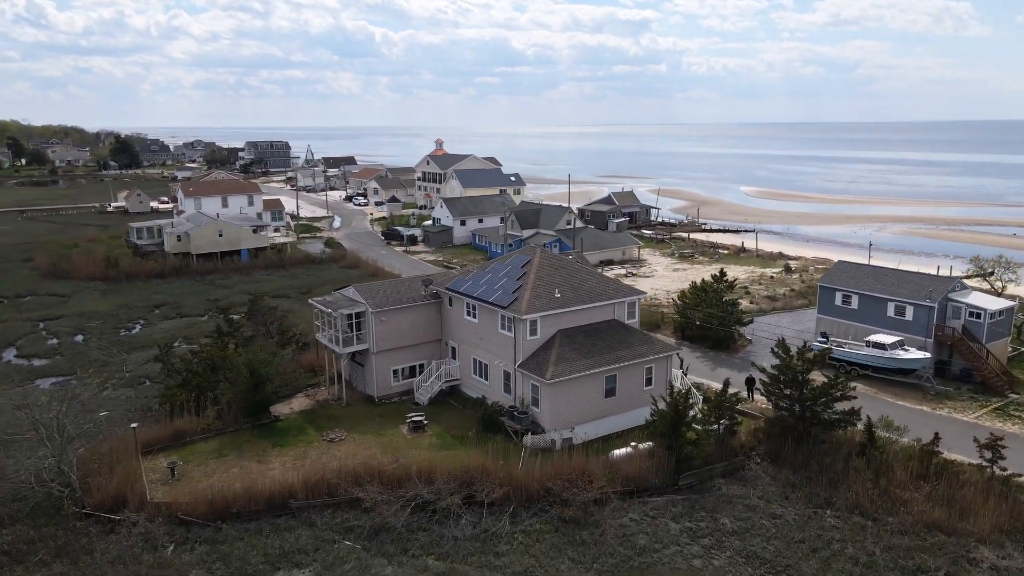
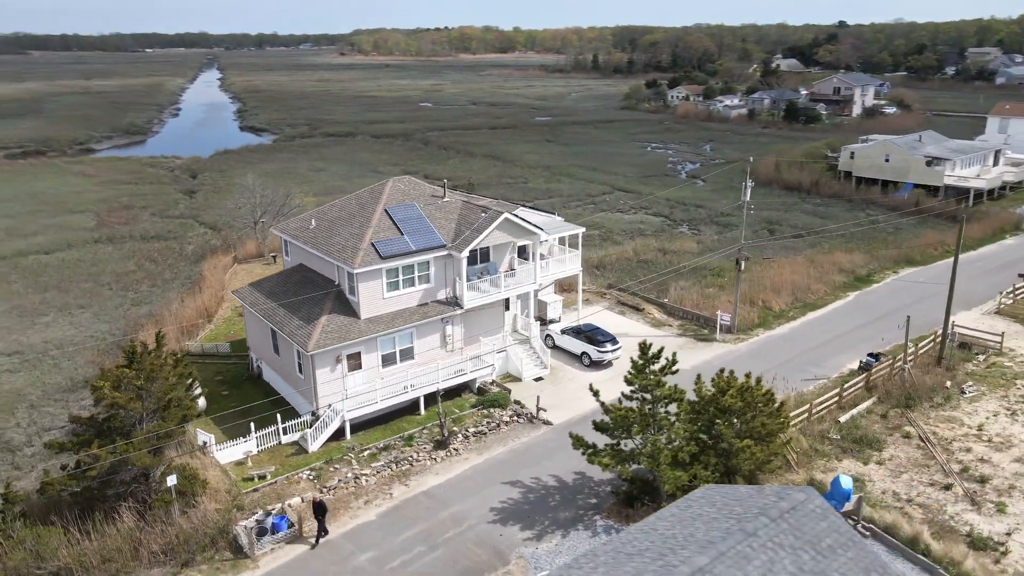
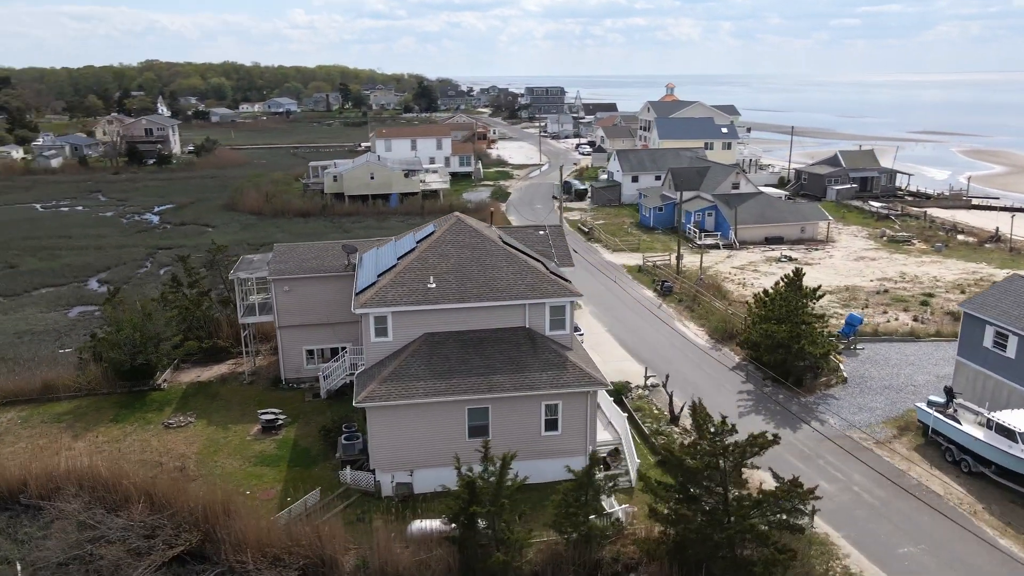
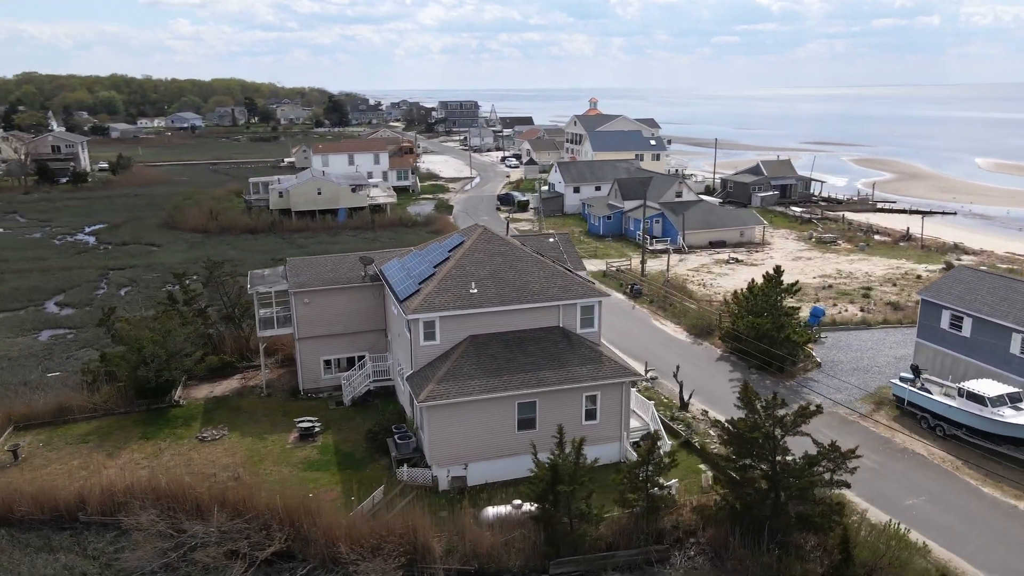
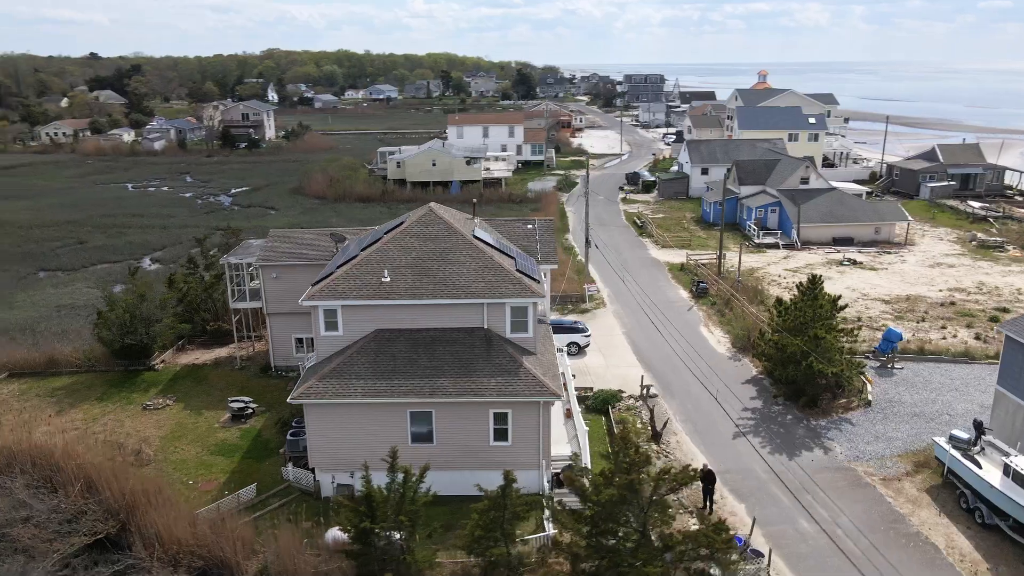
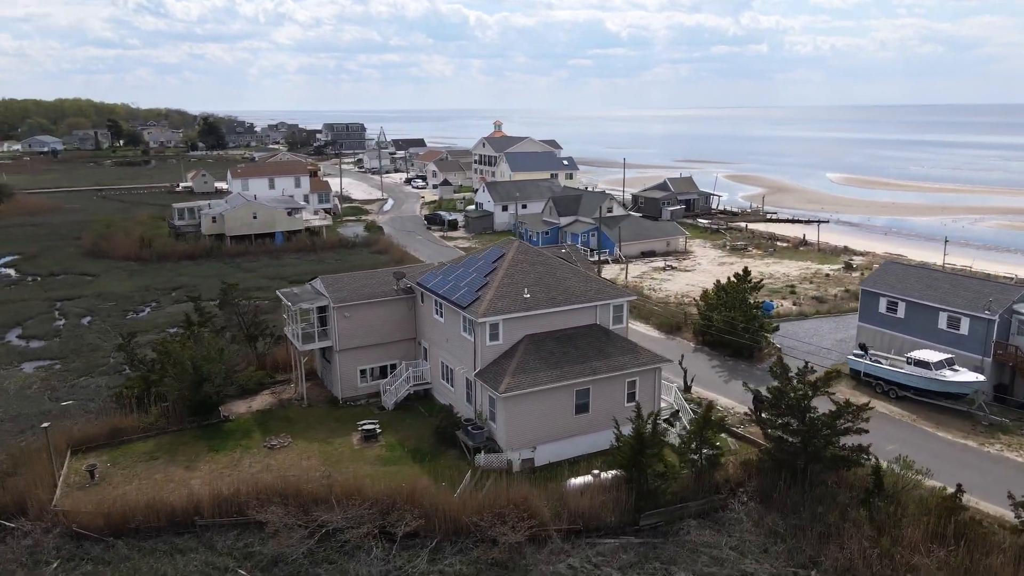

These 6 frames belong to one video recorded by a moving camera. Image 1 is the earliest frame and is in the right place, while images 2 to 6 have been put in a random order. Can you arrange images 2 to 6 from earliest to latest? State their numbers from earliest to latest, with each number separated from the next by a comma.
6, 4, 3, 5, 2
